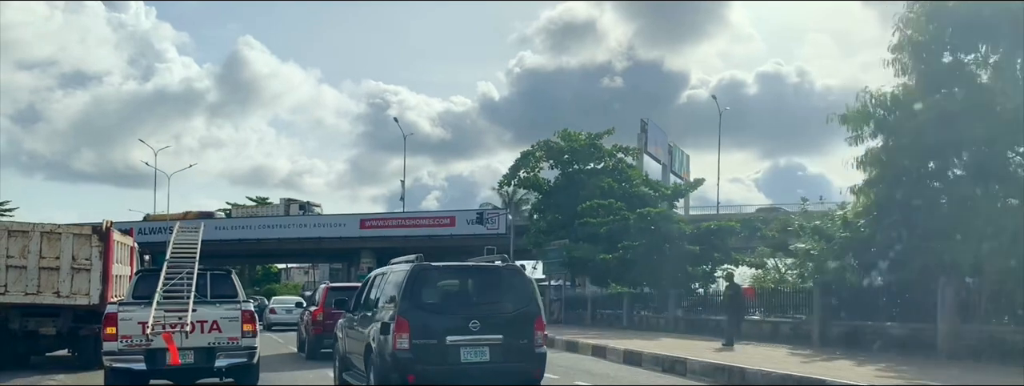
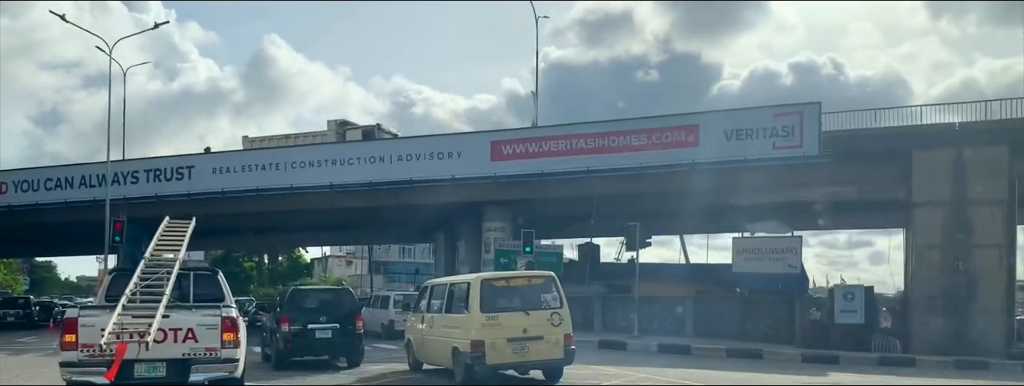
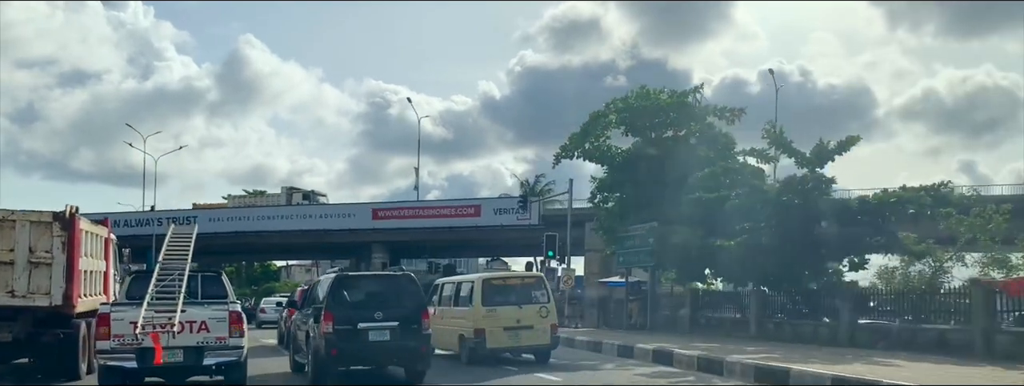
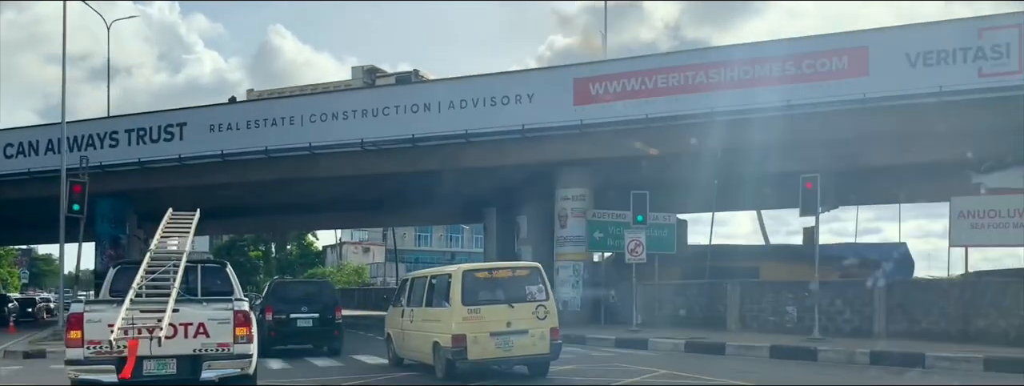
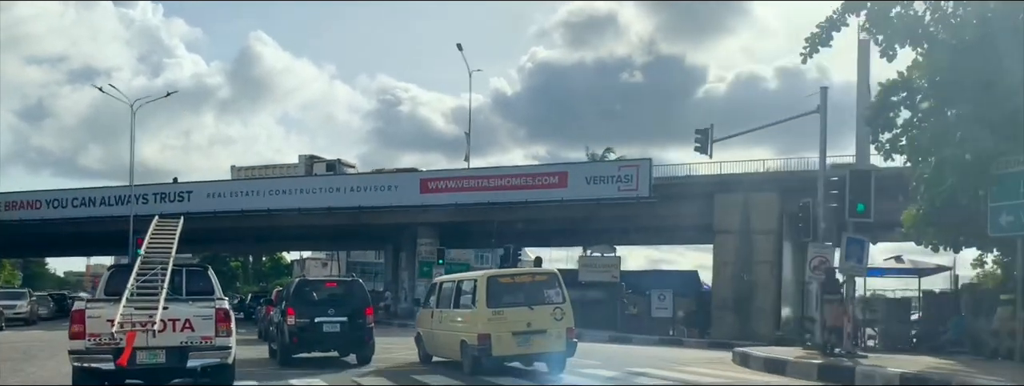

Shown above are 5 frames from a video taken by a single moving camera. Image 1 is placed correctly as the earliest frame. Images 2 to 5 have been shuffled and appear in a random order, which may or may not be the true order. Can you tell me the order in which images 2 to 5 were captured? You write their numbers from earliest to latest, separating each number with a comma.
3, 5, 2, 4
